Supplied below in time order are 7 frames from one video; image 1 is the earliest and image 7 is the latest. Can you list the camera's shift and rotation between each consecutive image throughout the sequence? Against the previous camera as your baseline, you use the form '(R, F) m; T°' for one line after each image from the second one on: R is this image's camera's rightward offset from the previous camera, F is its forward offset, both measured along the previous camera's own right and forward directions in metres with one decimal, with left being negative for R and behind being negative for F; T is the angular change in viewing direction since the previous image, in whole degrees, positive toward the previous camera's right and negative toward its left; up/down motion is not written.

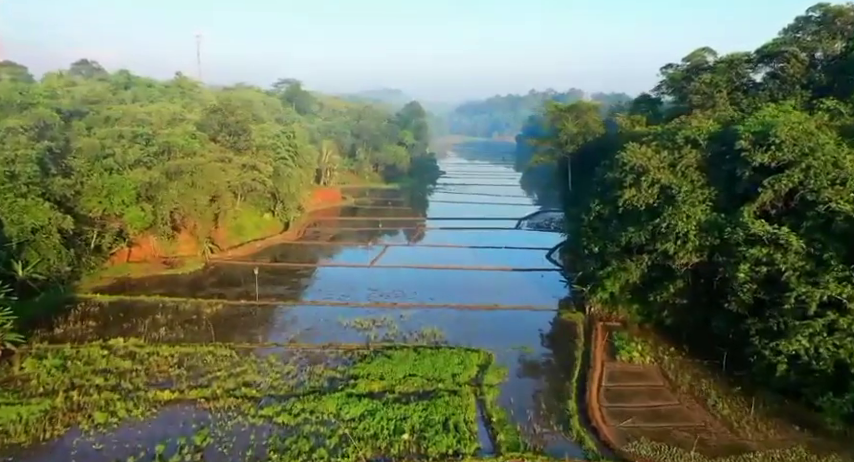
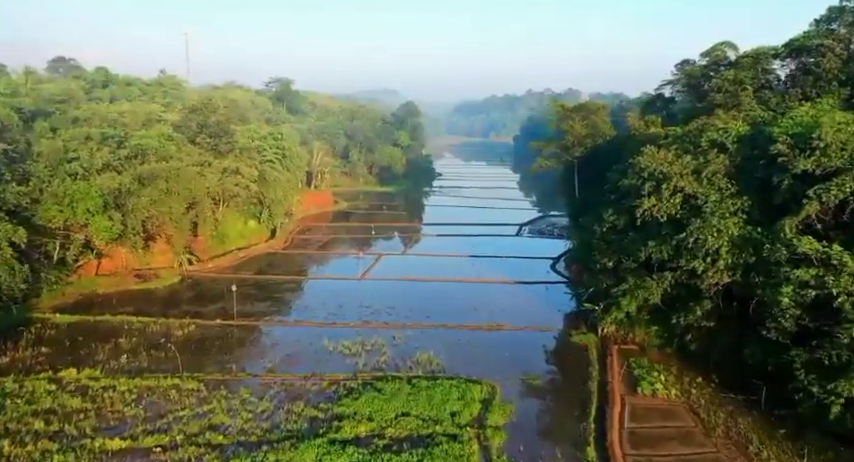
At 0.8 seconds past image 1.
(0.0, +3.1) m; 0°
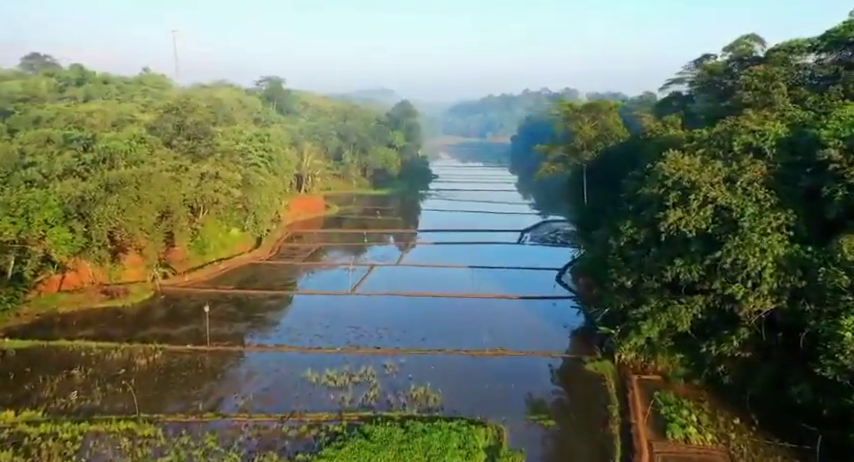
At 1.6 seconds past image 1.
(0.0, +3.1) m; 0°
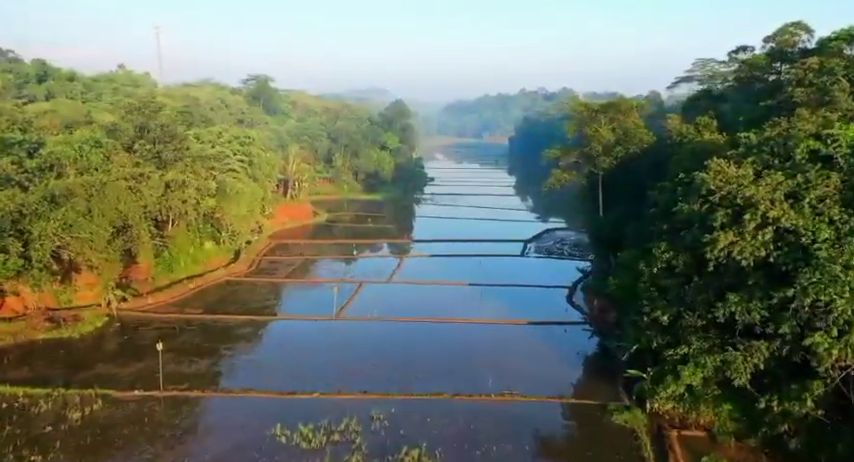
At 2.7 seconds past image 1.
(0.0, +4.2) m; 0°
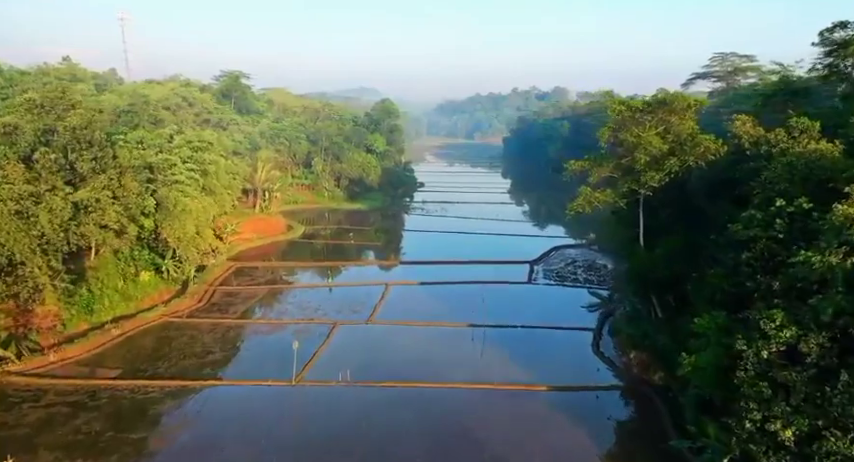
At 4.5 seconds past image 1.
(0.0, +7.5) m; +1°
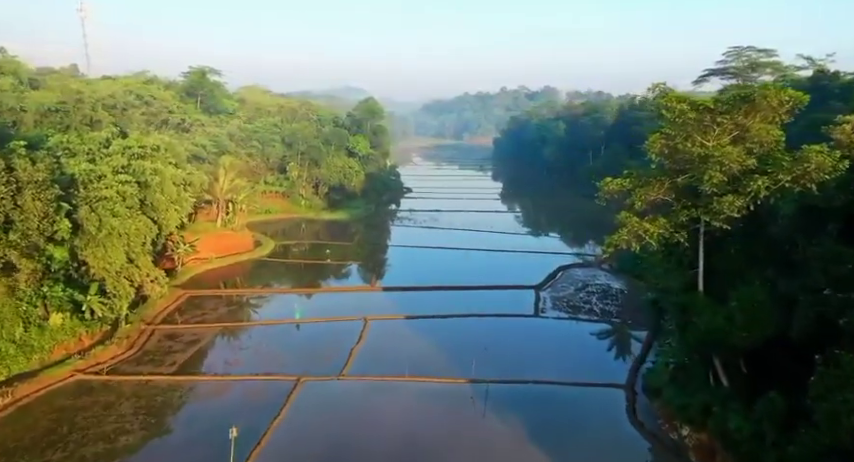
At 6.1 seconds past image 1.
(0.0, +6.5) m; +1°
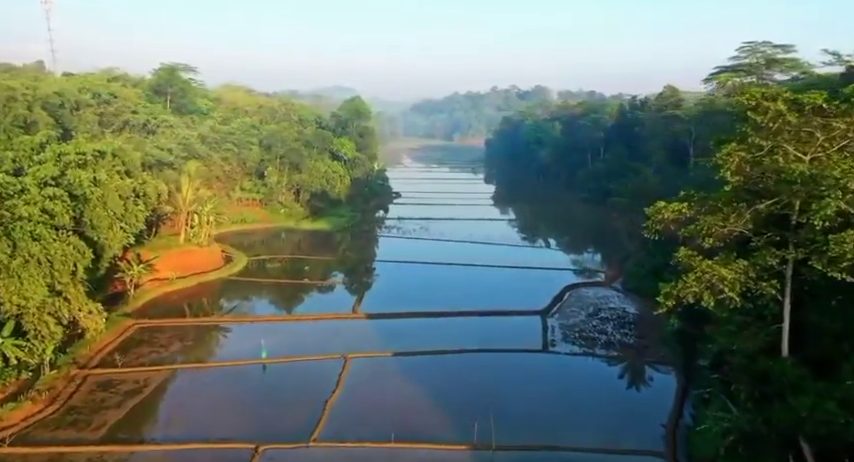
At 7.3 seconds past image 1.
(0.0, +4.9) m; +1°
